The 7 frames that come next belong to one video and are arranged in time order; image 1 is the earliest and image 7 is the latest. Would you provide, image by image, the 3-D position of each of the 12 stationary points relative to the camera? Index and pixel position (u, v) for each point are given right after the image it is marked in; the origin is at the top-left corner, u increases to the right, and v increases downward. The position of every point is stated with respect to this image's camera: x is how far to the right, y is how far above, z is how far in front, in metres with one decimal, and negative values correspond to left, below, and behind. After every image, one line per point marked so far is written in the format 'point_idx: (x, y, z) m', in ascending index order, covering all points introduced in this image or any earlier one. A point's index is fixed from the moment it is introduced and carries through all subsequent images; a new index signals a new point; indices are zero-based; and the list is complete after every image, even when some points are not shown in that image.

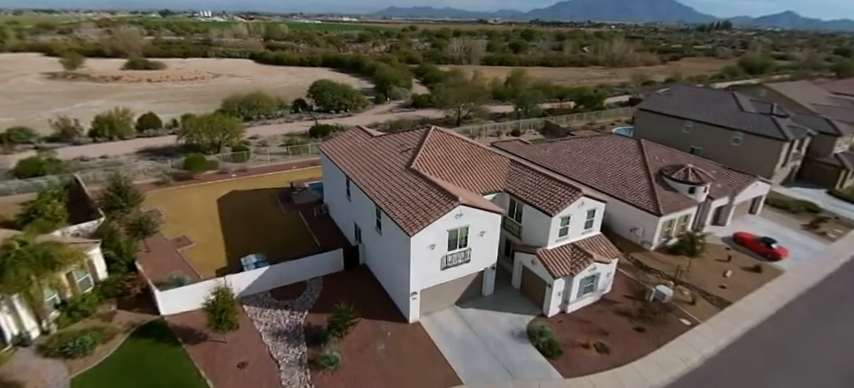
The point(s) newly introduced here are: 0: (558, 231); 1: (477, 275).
0: (+5.7, -1.6, +19.6) m
1: (+2.2, -3.6, +20.0) m
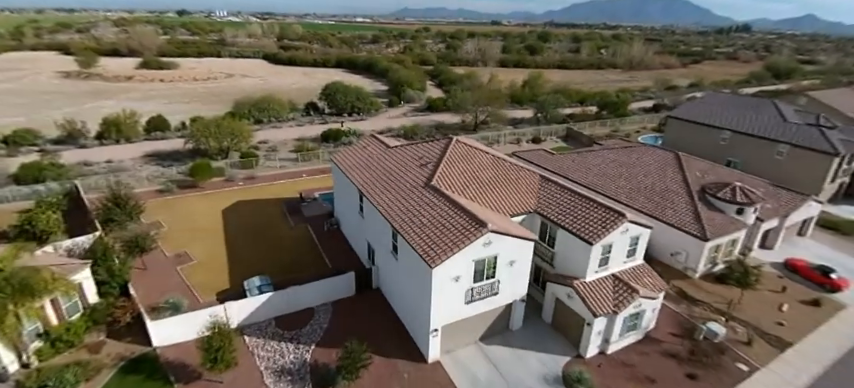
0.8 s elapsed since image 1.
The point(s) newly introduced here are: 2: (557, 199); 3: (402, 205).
0: (+6.6, -2.6, +17.3) m
1: (+3.0, -4.5, +17.8) m
2: (+5.6, -0.2, +19.6) m
3: (-1.0, -0.4, +18.8) m
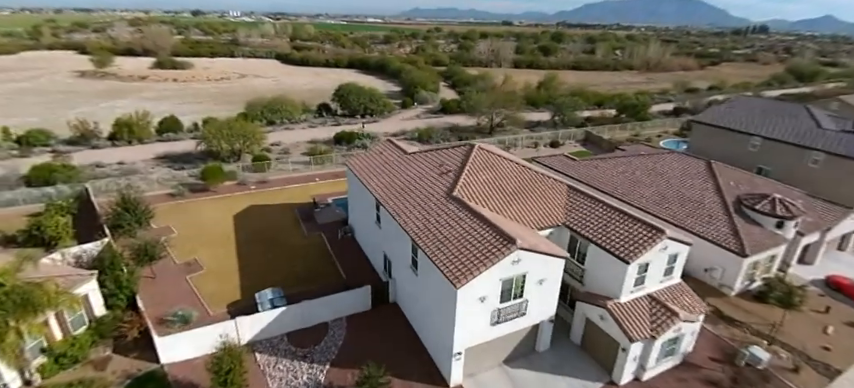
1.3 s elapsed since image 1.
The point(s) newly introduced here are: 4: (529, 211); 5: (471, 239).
0: (+7.4, -3.1, +16.1) m
1: (+3.8, -4.9, +16.6) m
2: (+6.5, -0.7, +18.4) m
3: (-0.2, -0.9, +17.8) m
4: (+4.1, -0.7, +18.4) m
5: (+1.5, -1.5, +15.6) m
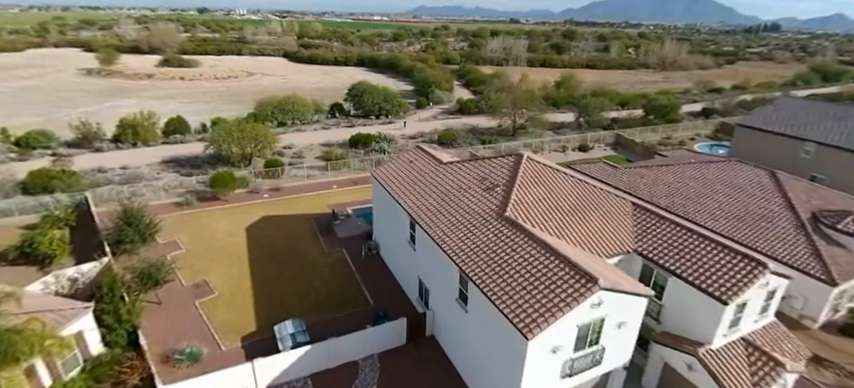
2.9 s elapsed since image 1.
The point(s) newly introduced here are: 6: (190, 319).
0: (+9.0, -3.8, +13.5) m
1: (+5.4, -5.7, +14.0) m
2: (+8.2, -1.4, +15.8) m
3: (+1.5, -1.6, +15.2) m
4: (+5.8, -1.4, +15.8) m
5: (+3.1, -2.3, +13.0) m
6: (-9.6, -5.0, +18.3) m
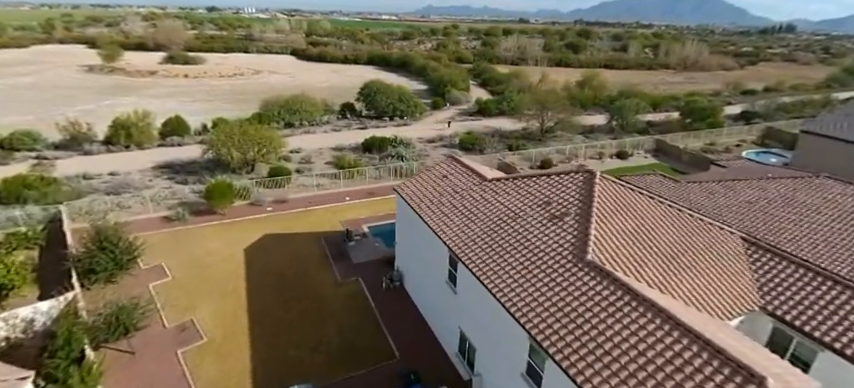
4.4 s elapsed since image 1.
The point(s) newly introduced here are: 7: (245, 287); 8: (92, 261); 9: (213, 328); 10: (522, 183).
0: (+10.3, -4.8, +9.3) m
1: (+6.7, -6.6, +9.9) m
2: (+9.5, -2.4, +11.6) m
3: (+2.8, -2.5, +11.2) m
4: (+7.2, -2.4, +11.7) m
5: (+4.5, -3.2, +8.9) m
6: (-8.2, -5.8, +14.4) m
7: (-7.8, -4.0, +19.3) m
8: (-13.1, -2.6, +17.8) m
9: (-7.9, -4.9, +16.8) m
10: (+3.4, +0.3, +15.7) m
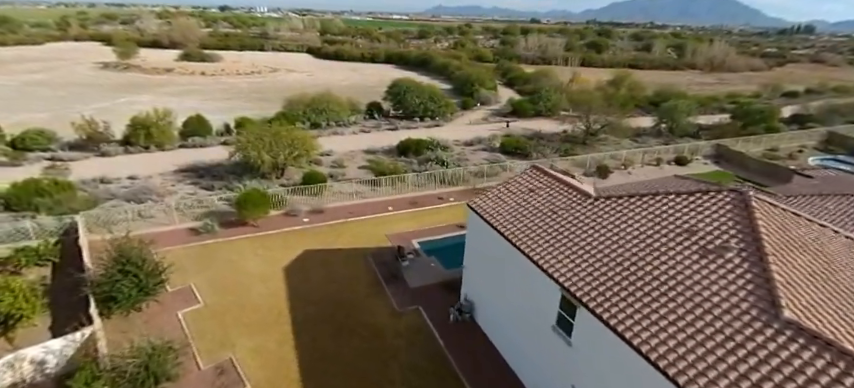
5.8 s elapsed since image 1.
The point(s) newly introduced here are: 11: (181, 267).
0: (+12.8, -5.5, +6.2) m
1: (+9.3, -7.2, +6.8) m
2: (+12.2, -3.1, +8.5) m
3: (+5.4, -3.1, +8.2) m
4: (+9.8, -3.0, +8.6) m
5: (+7.0, -3.8, +5.9) m
6: (-5.6, -6.3, +11.6) m
7: (-5.0, -4.5, +16.5) m
8: (-10.4, -3.1, +15.0) m
9: (-5.3, -5.4, +13.9) m
10: (+6.1, -0.3, +12.6) m
11: (-10.4, -3.1, +19.2) m
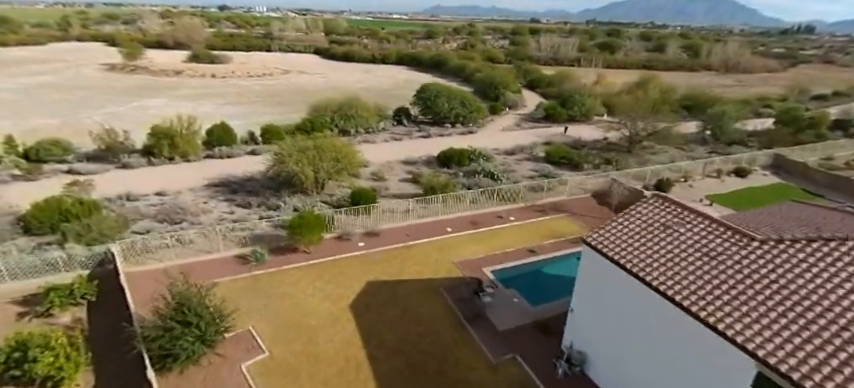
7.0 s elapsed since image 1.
0: (+16.1, -6.5, +3.9) m
1: (+12.6, -8.3, +4.6) m
2: (+15.4, -4.1, +6.2) m
3: (+8.7, -4.1, +5.8) m
4: (+13.1, -4.0, +6.3) m
5: (+10.3, -4.8, +3.6) m
6: (-2.3, -7.4, +9.3) m
7: (-1.7, -5.5, +14.1) m
8: (-7.1, -4.1, +12.7) m
9: (-2.0, -6.5, +11.6) m
10: (+9.4, -1.3, +10.3) m
11: (-7.2, -4.1, +16.8) m
